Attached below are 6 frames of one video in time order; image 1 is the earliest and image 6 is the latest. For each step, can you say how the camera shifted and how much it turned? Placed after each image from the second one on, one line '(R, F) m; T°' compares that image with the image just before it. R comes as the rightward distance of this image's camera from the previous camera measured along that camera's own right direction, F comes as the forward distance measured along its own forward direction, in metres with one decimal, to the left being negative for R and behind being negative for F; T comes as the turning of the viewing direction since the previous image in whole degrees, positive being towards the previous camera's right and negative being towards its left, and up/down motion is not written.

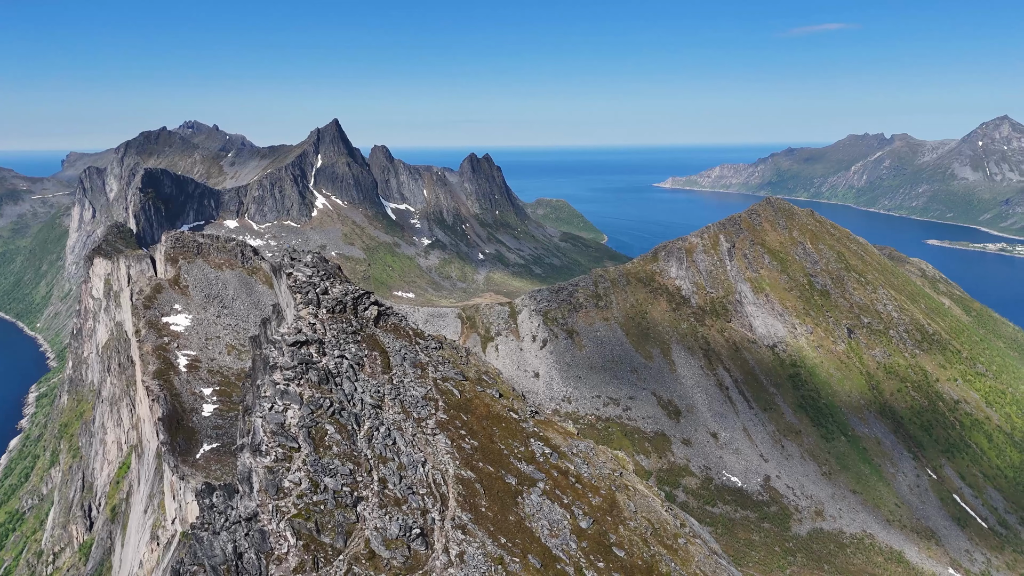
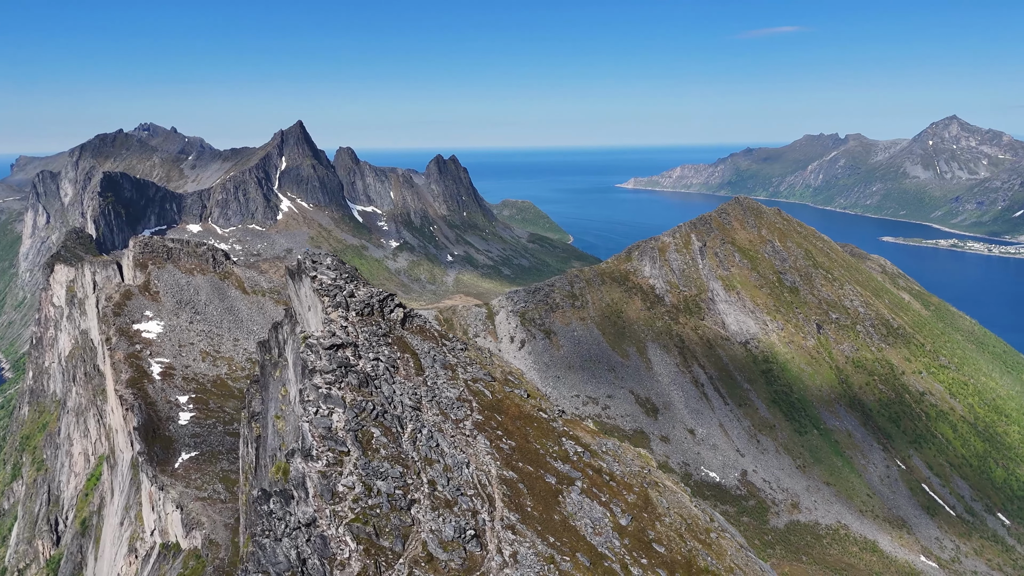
(-1.9, 0.0) m; +2°
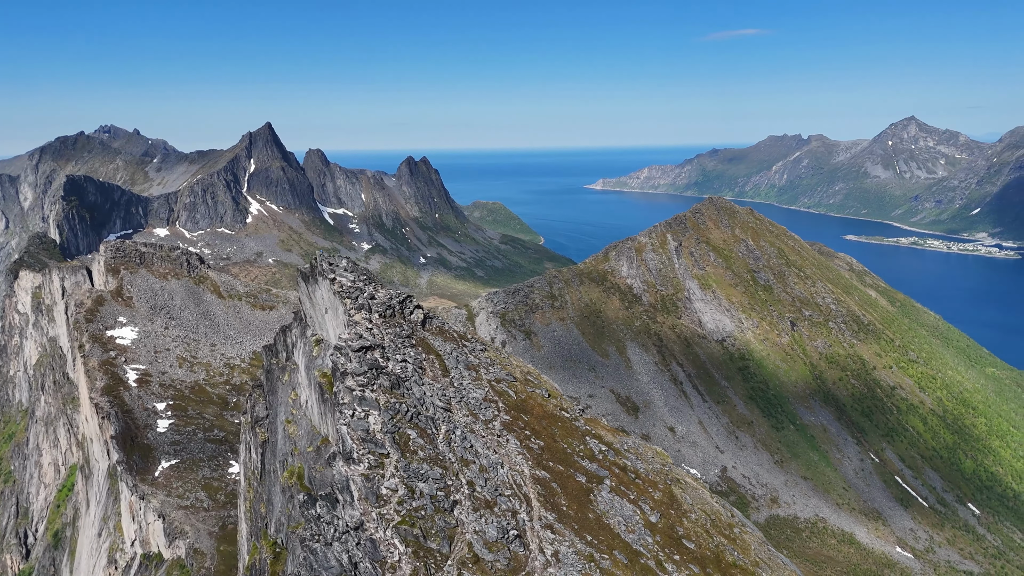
(-1.5, 0.0) m; +2°
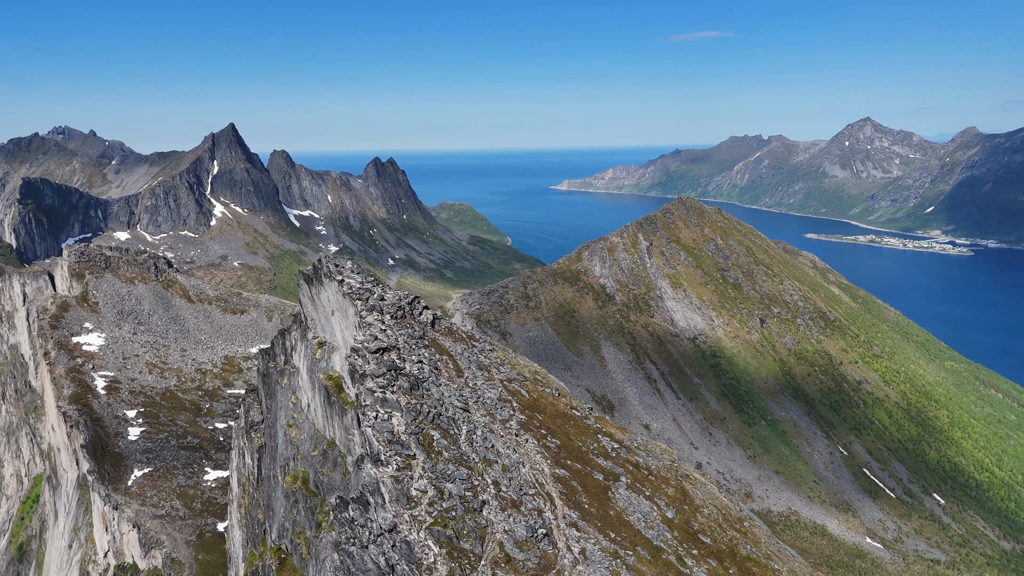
(-1.2, 0.0) m; +2°
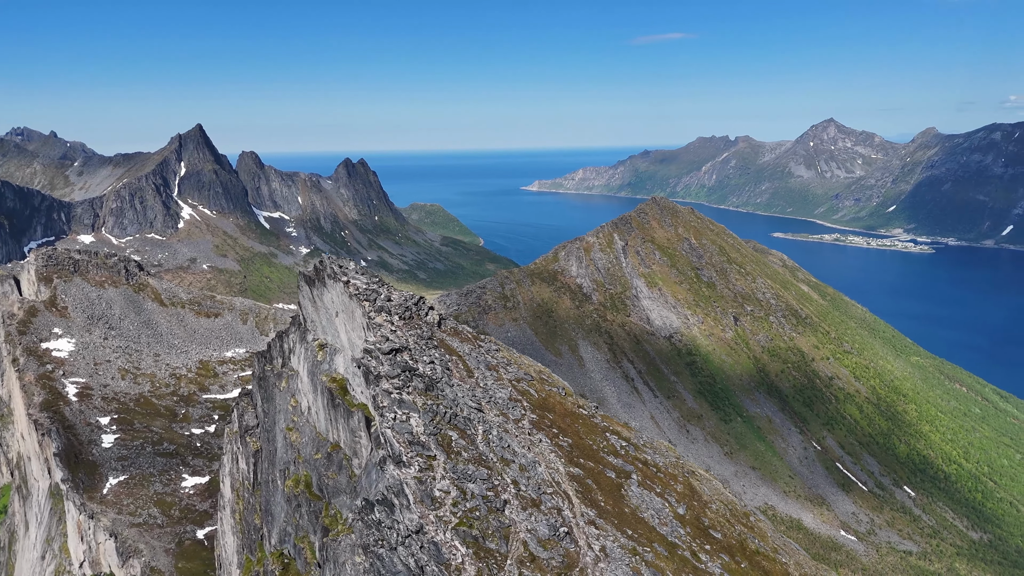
(-1.0, 0.0) m; +2°
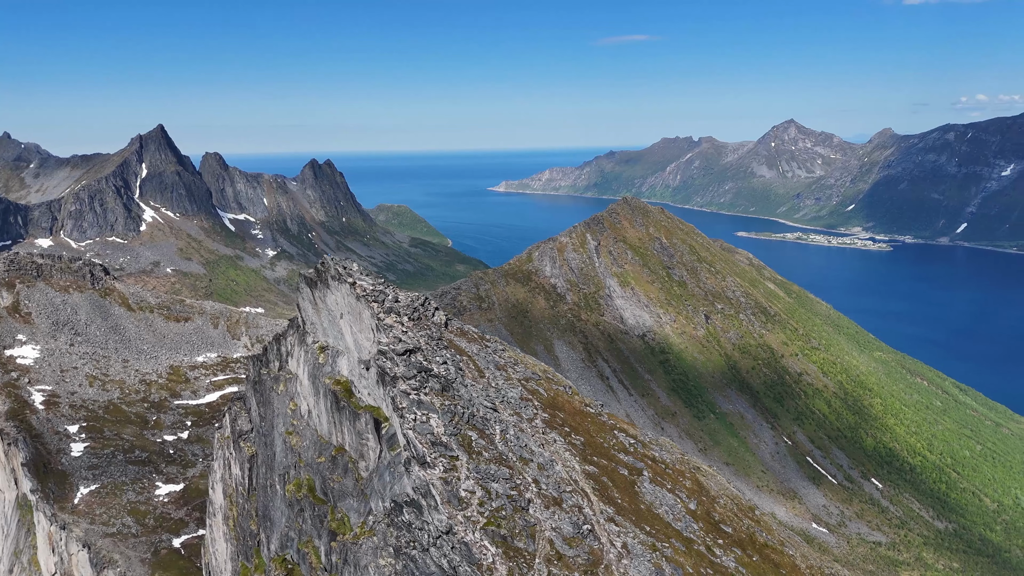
(-1.1, 0.0) m; +2°
